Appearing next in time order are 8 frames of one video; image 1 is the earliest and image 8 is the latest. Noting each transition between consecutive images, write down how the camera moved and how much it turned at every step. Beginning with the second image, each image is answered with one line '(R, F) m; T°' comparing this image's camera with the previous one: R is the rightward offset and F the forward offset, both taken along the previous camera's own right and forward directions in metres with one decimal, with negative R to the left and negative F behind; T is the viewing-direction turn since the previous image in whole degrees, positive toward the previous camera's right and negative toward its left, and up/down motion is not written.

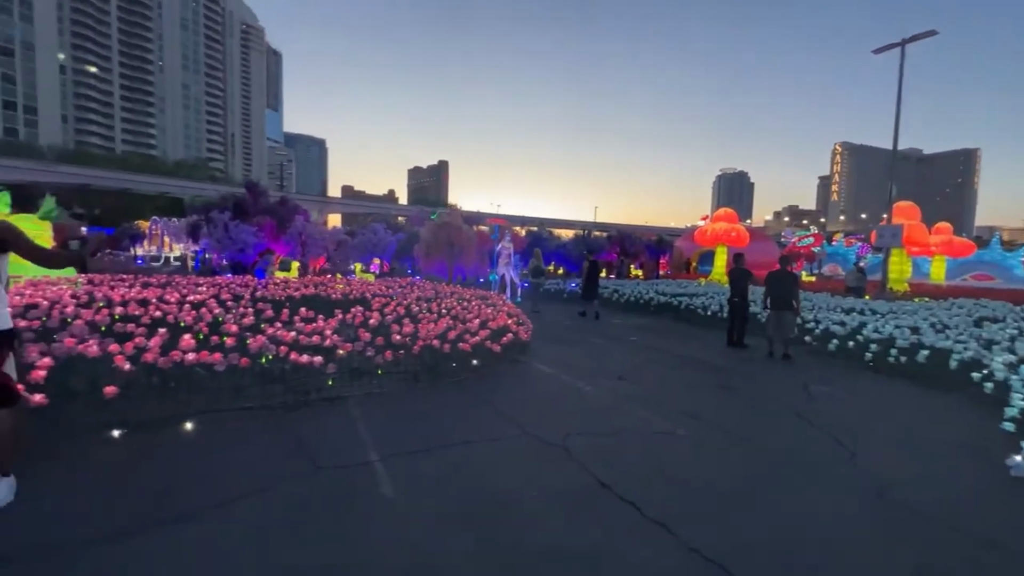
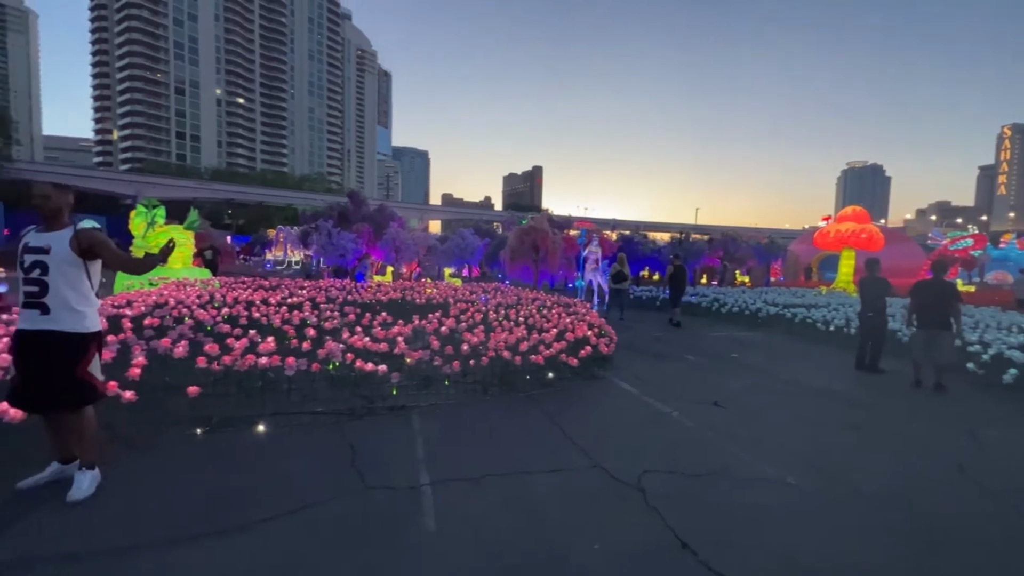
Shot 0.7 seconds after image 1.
(+0.2, +0.6) m; -12°
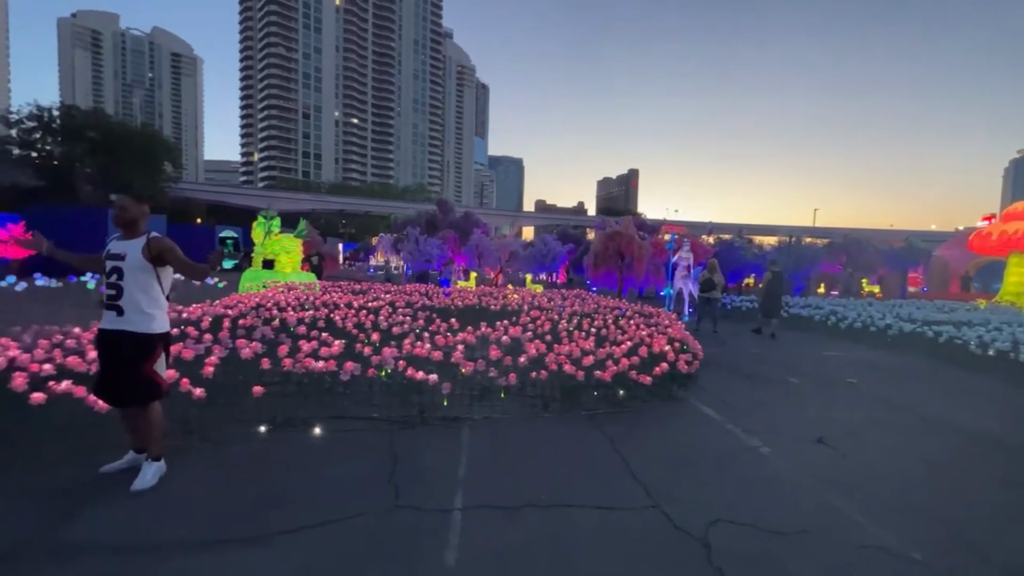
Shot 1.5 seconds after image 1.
(+0.4, +0.4) m; -12°
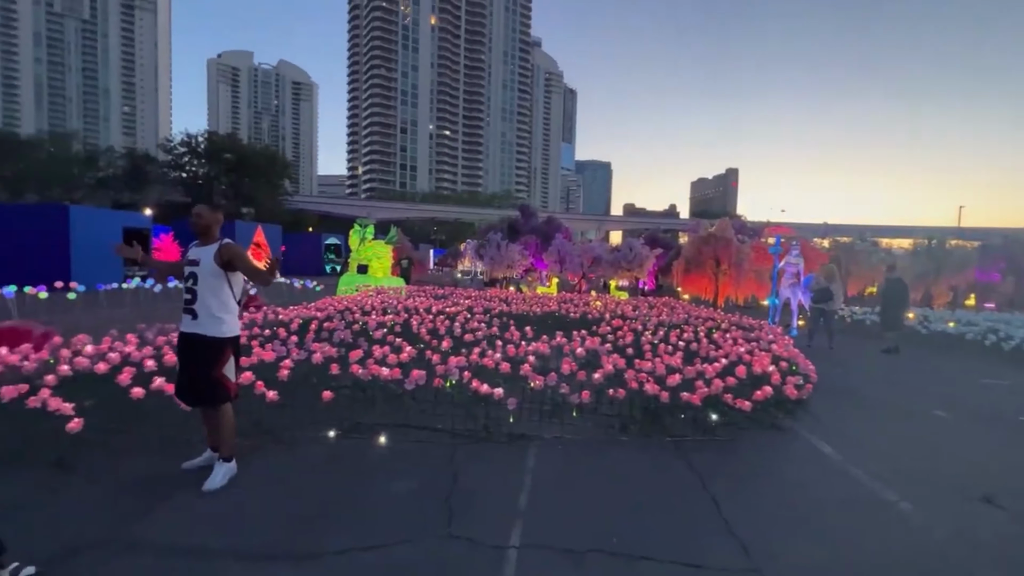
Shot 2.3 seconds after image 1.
(+0.1, +0.5) m; -11°
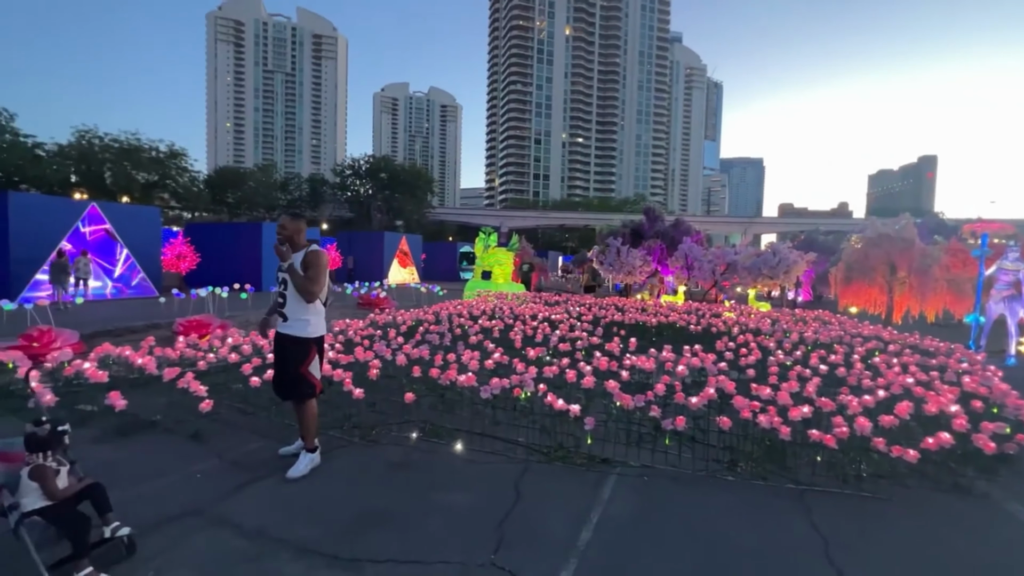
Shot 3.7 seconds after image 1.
(+0.5, +0.4) m; -17°
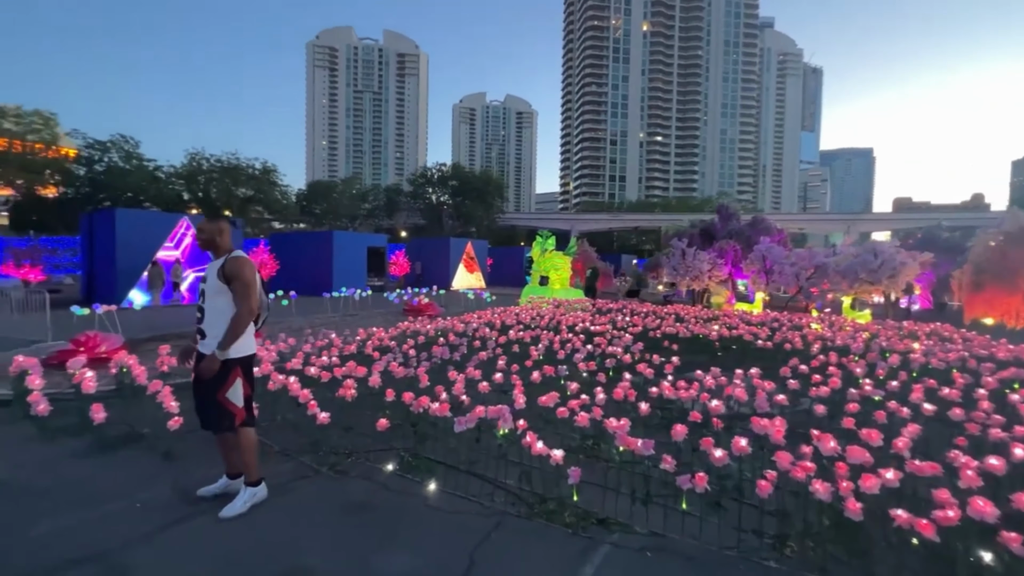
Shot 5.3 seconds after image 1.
(+0.9, +1.0) m; -10°
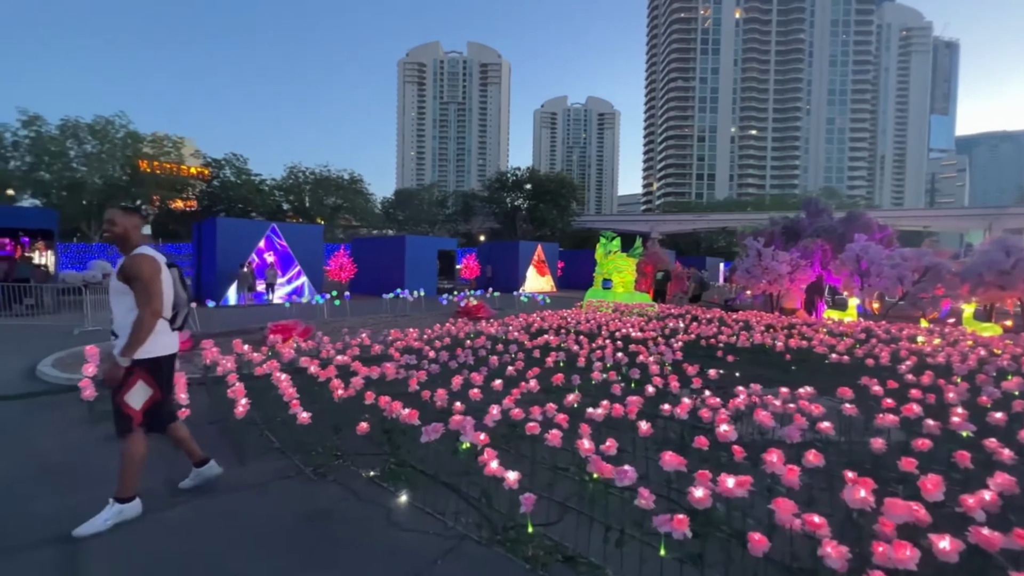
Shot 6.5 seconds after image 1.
(+0.9, +0.5) m; -10°
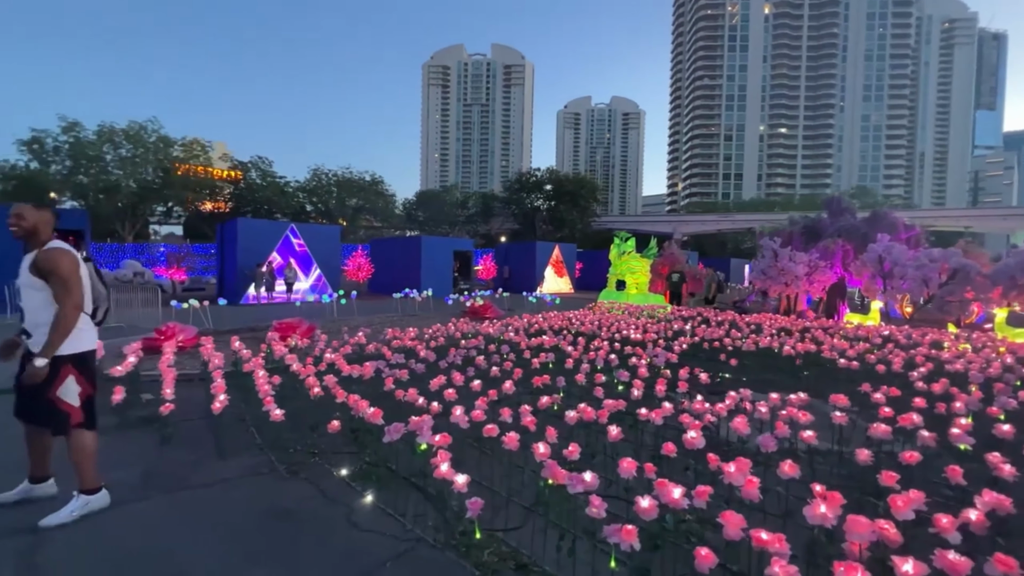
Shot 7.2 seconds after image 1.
(+0.5, +0.1) m; -3°
